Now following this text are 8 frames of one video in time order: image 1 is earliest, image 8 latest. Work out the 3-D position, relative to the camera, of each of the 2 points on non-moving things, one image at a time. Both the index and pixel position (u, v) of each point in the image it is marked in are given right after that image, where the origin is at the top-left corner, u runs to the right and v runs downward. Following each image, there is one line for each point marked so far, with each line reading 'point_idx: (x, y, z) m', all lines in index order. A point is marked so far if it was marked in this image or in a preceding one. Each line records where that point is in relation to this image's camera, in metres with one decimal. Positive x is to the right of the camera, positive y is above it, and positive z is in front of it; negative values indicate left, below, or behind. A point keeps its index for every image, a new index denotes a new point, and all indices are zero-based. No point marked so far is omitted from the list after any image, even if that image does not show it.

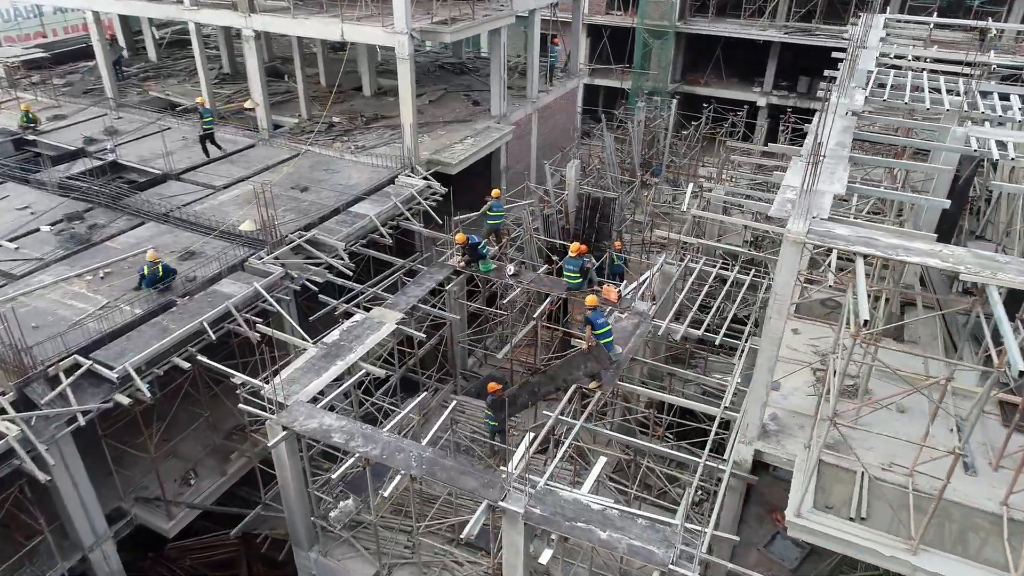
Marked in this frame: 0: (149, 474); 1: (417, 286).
0: (-7.6, -3.9, +13.9) m
1: (-2.1, 0.0, +14.6) m
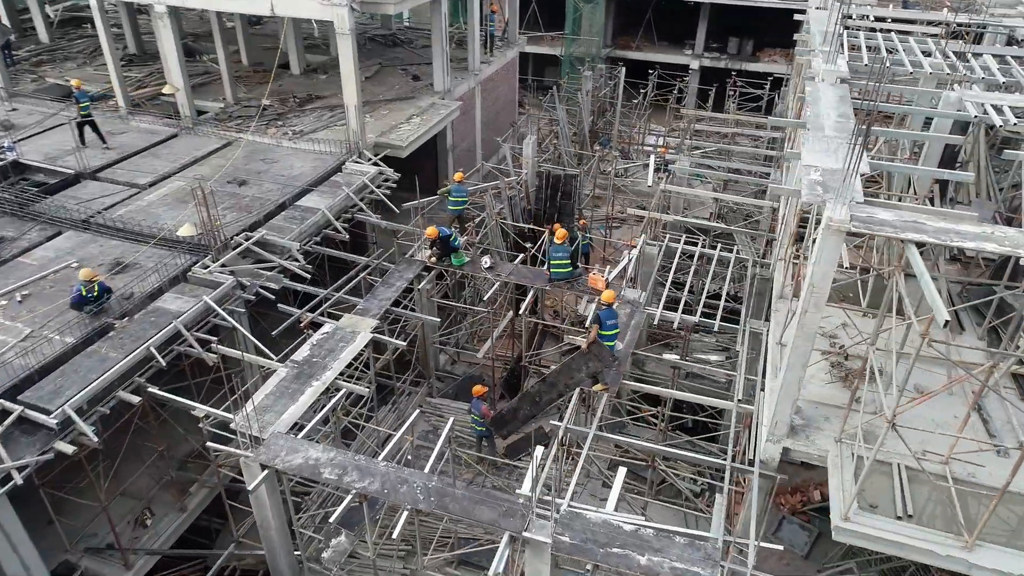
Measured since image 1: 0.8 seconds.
0: (-7.7, -4.3, +12.3) m
1: (-2.5, 0.0, +13.3) m
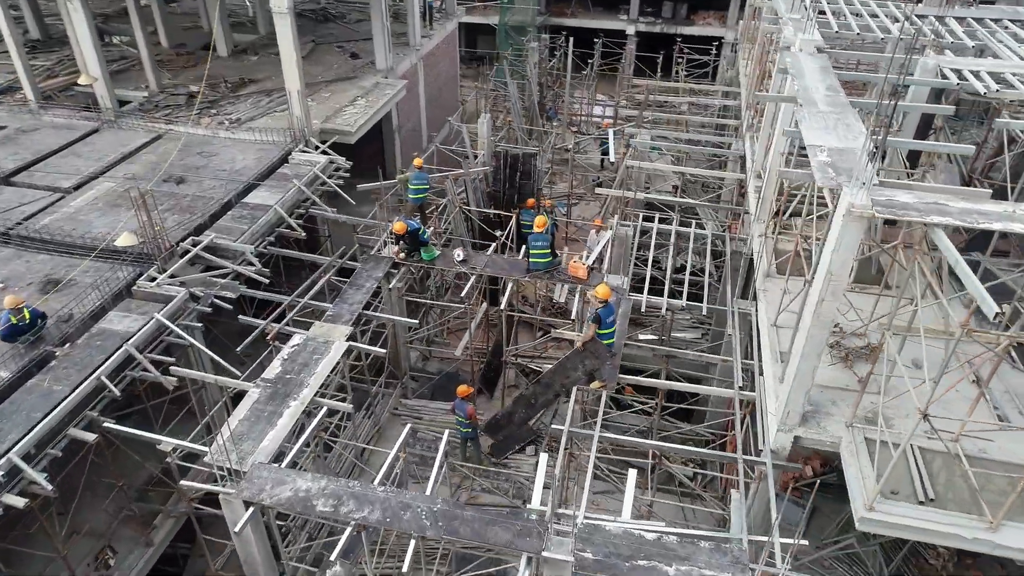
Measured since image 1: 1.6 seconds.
0: (-7.7, -4.7, +11.2) m
1: (-2.9, 0.0, +12.4) m
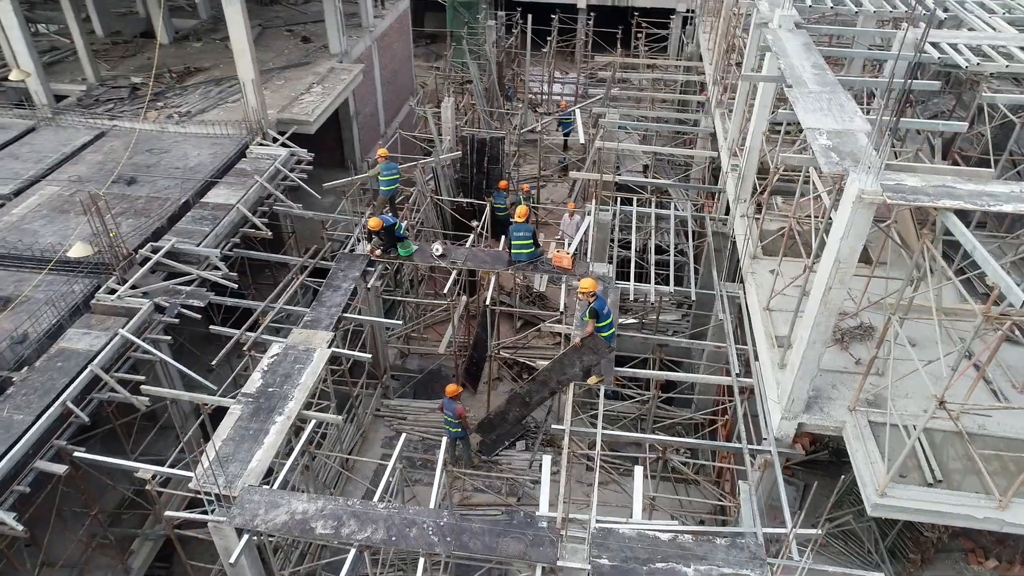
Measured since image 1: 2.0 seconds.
0: (-7.7, -5.0, +10.5) m
1: (-3.2, 0.0, +11.9) m
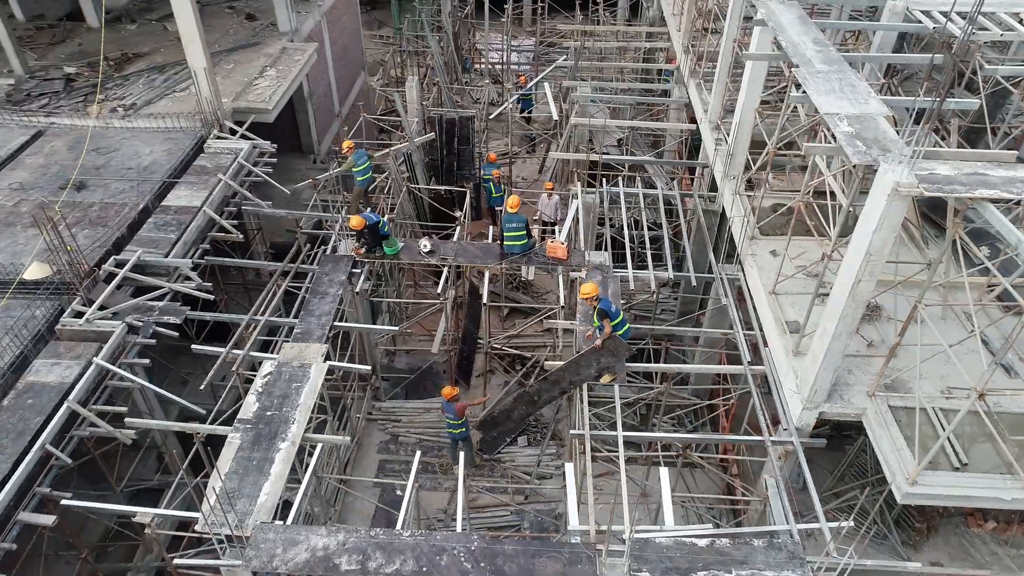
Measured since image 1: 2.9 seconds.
0: (-7.3, -5.4, +9.8) m
1: (-3.2, -0.2, +11.2) m
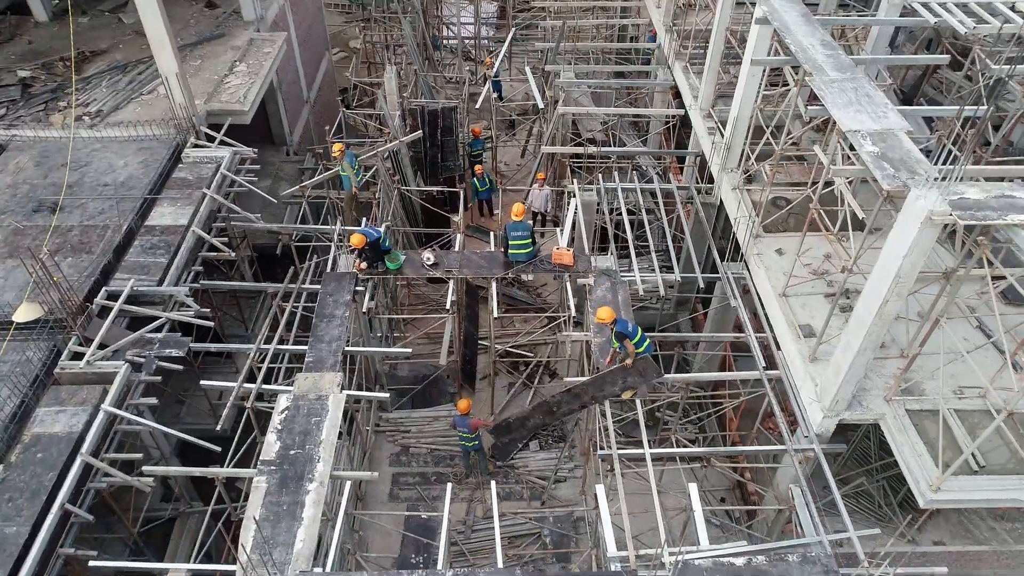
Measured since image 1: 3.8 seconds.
0: (-6.8, -6.1, +9.6) m
1: (-3.0, -0.5, +10.9) m
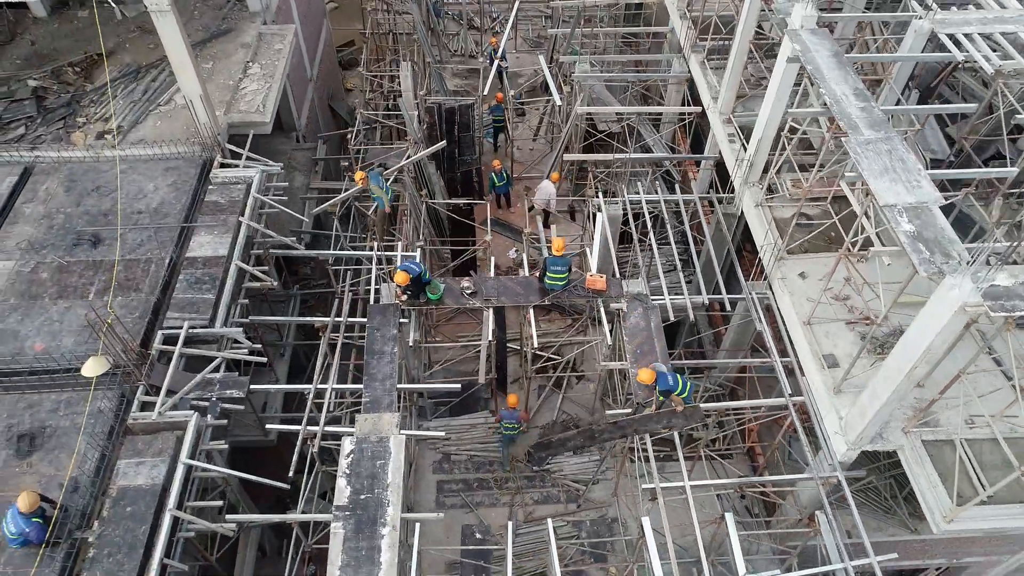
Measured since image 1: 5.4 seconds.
0: (-5.9, -6.9, +10.8) m
1: (-2.3, -1.2, +11.5) m
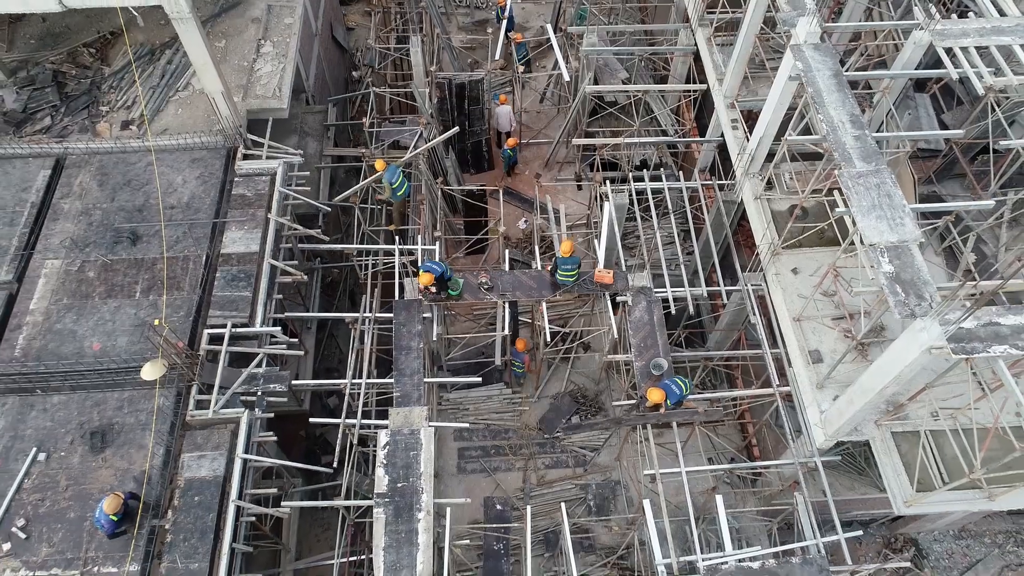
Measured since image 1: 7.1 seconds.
0: (-5.6, -7.0, +12.7) m
1: (-2.1, -1.2, +12.7) m
